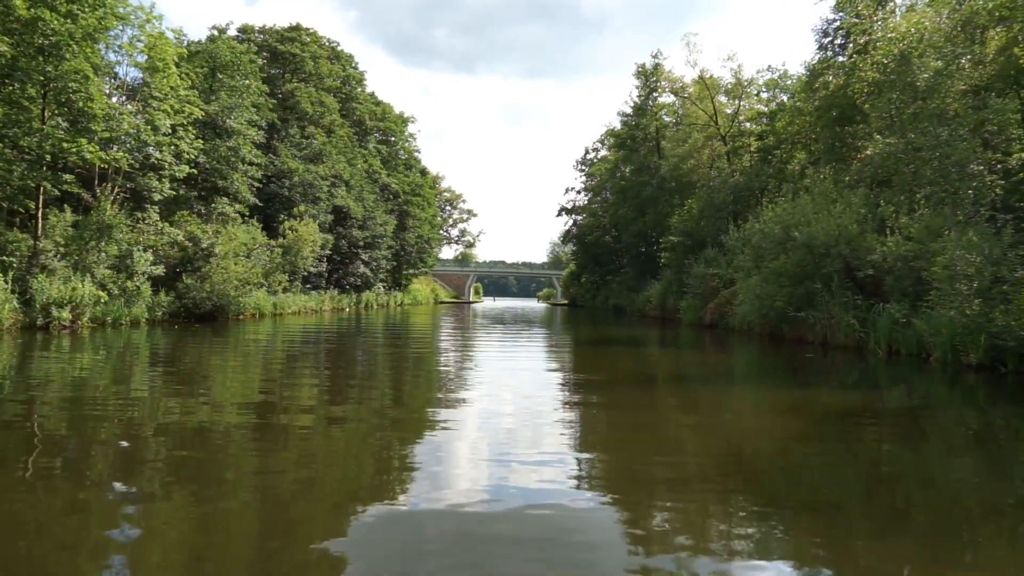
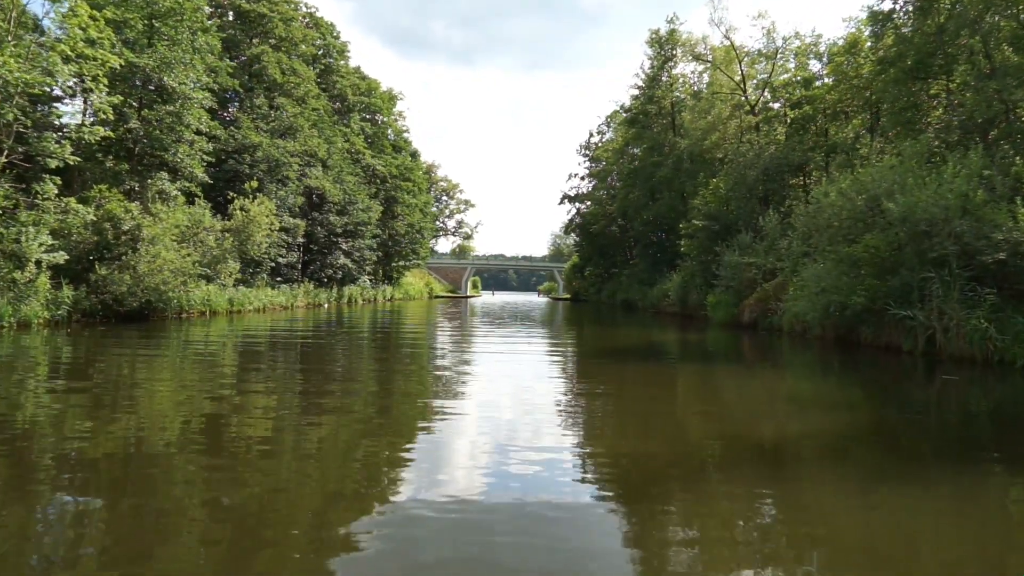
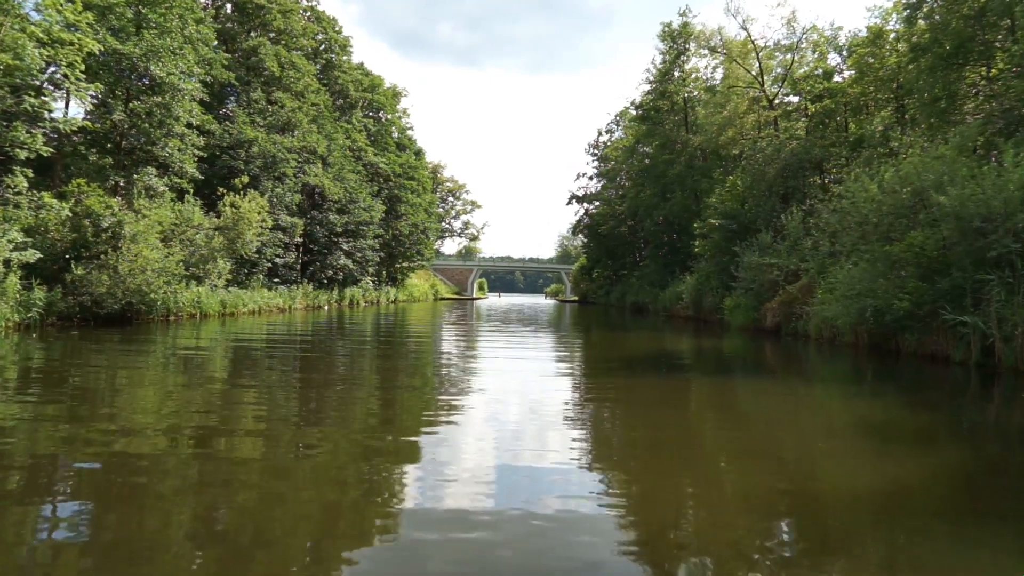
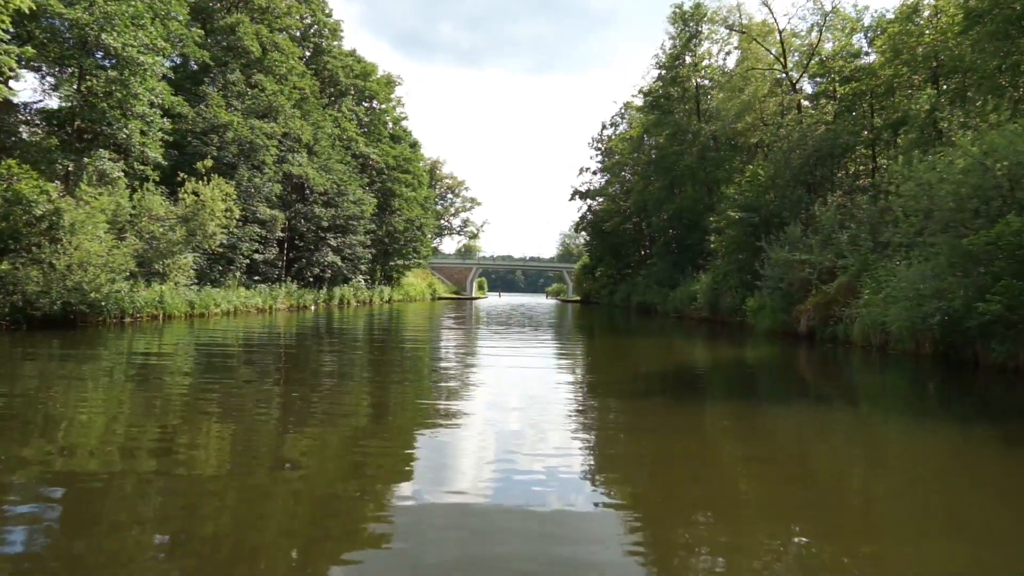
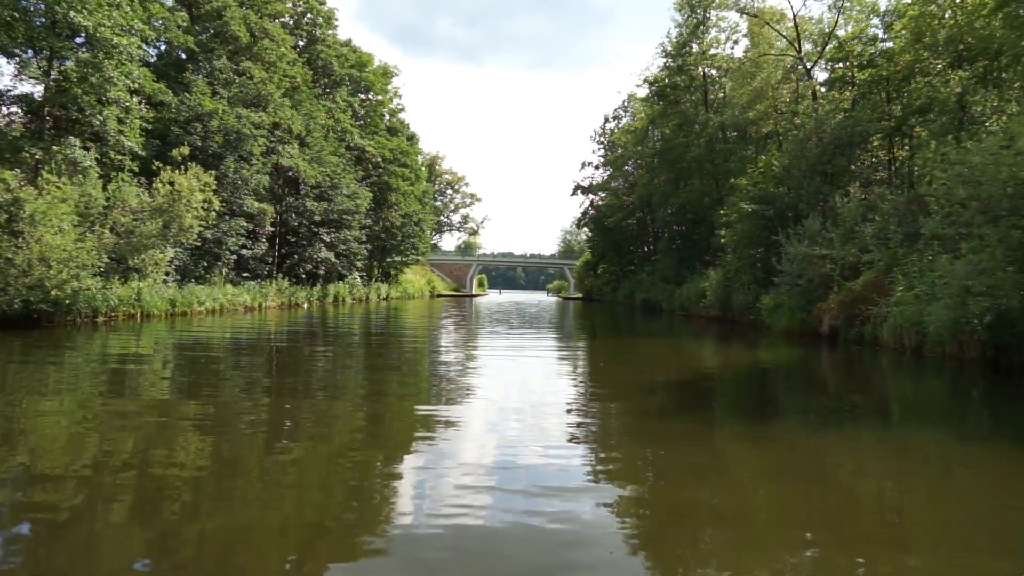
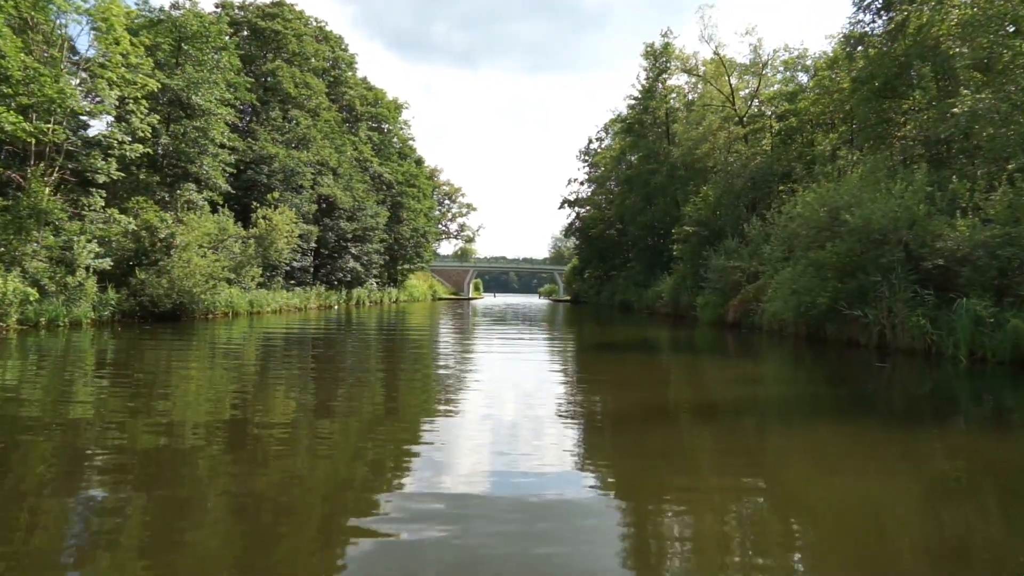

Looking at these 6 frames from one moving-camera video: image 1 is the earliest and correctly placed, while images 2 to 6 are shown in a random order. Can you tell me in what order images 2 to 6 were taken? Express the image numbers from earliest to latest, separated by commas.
6, 2, 3, 4, 5
